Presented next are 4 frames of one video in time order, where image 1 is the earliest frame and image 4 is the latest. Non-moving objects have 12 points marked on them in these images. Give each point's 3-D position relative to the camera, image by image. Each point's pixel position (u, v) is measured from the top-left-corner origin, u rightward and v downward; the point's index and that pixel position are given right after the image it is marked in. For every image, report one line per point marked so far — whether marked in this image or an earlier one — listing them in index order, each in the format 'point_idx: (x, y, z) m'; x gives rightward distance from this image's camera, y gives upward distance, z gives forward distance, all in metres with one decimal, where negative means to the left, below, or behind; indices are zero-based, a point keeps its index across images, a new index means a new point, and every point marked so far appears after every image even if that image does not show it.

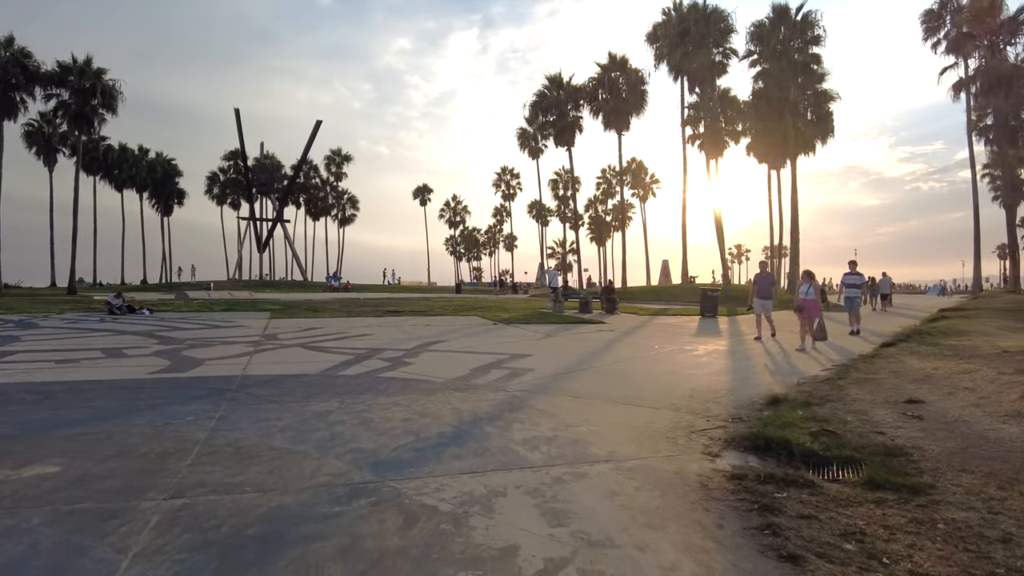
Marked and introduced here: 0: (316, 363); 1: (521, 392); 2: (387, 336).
0: (-2.8, -1.1, +9.5) m
1: (+0.1, -1.2, +7.3) m
2: (-2.6, -1.0, +13.6) m
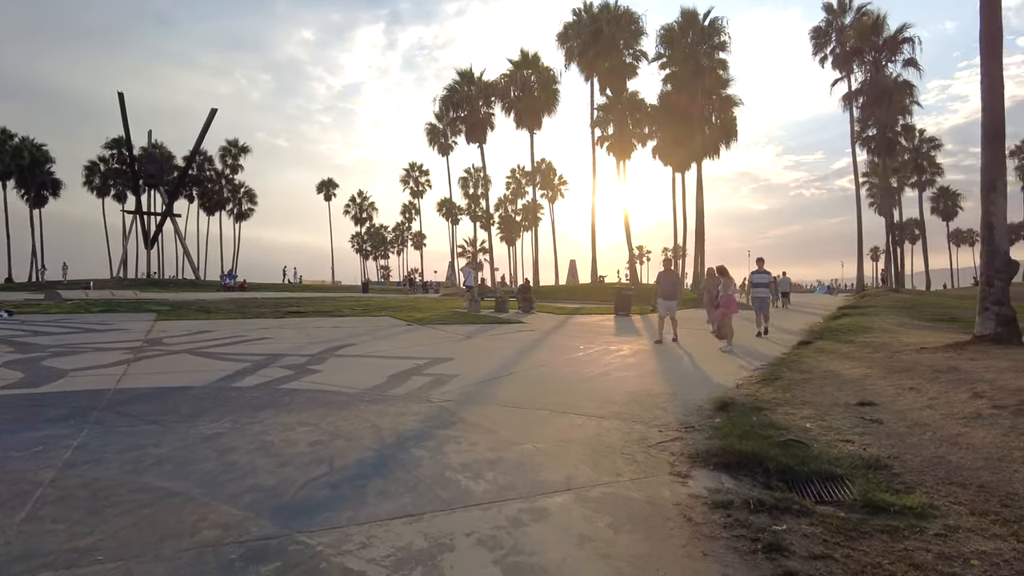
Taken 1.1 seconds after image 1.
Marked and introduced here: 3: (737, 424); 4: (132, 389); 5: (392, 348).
0: (-3.8, -1.1, +8.3) m
1: (-0.6, -1.1, +6.5) m
2: (-4.2, -1.0, +12.4) m
3: (+1.9, -1.1, +5.4) m
4: (-4.0, -1.1, +7.0) m
5: (-2.0, -1.0, +11.3) m
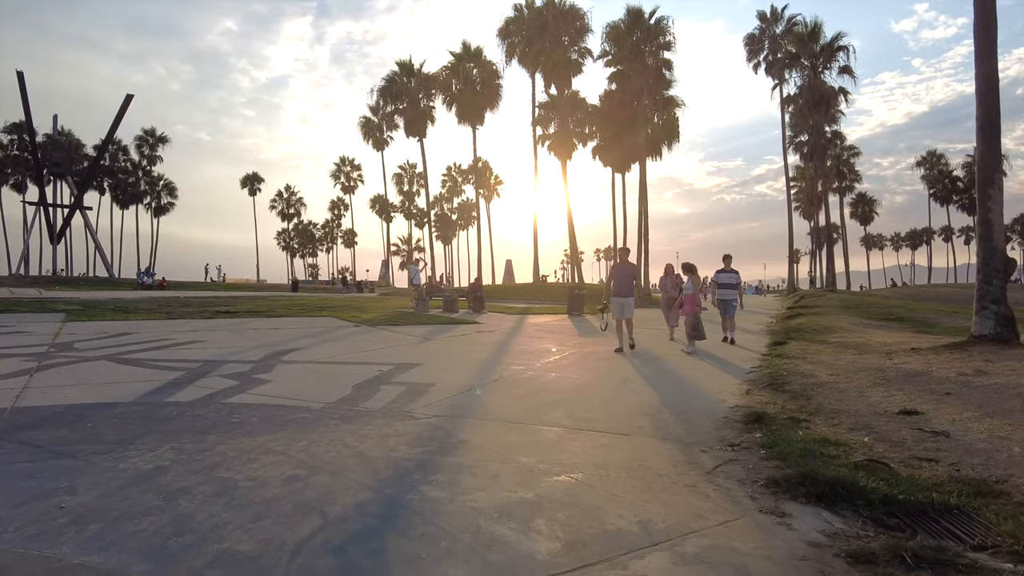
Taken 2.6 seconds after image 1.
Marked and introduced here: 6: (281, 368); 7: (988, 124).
0: (-4.0, -1.0, +6.9) m
1: (-0.6, -1.1, +5.5) m
2: (-4.8, -0.9, +10.9) m
3: (+2.0, -1.1, +4.7) m
4: (-4.1, -1.0, +5.6) m
5: (-2.5, -1.0, +10.1) m
6: (-2.9, -1.0, +8.3) m
7: (+6.1, +2.1, +8.4) m
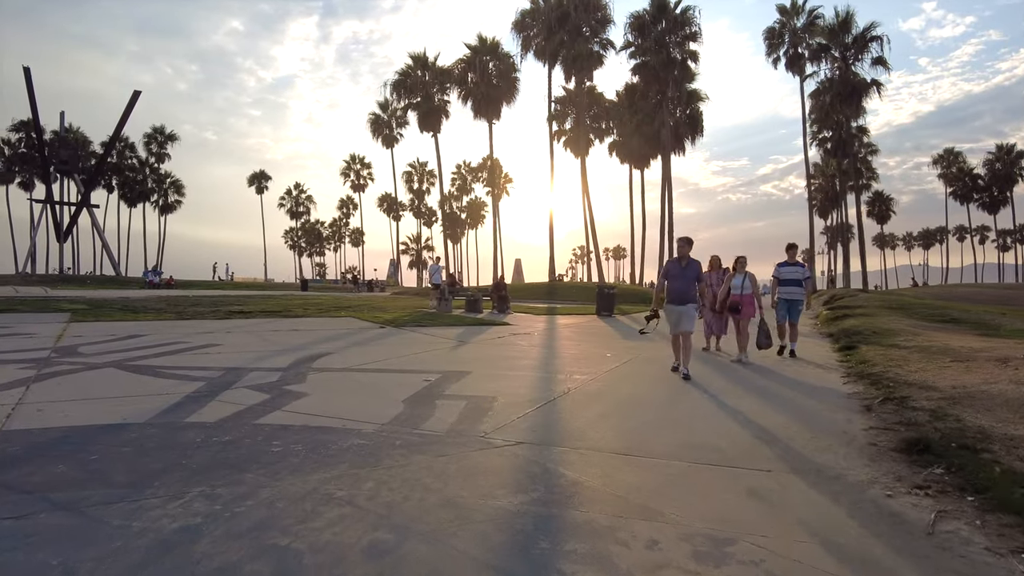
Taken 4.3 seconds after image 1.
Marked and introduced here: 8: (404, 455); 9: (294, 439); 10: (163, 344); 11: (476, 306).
0: (-3.3, -1.0, +5.9) m
1: (+0.1, -1.1, +4.5) m
2: (-4.0, -0.9, +9.9) m
3: (+2.6, -1.1, +3.6) m
4: (-3.4, -1.0, +4.6) m
5: (-1.8, -1.0, +9.1) m
6: (-2.2, -1.0, +7.3) m
7: (+6.8, +2.1, +7.3) m
8: (-0.7, -1.1, +4.2) m
9: (-1.5, -1.0, +4.5) m
10: (-5.4, -0.9, +10.1) m
11: (-1.1, -0.5, +19.3) m
